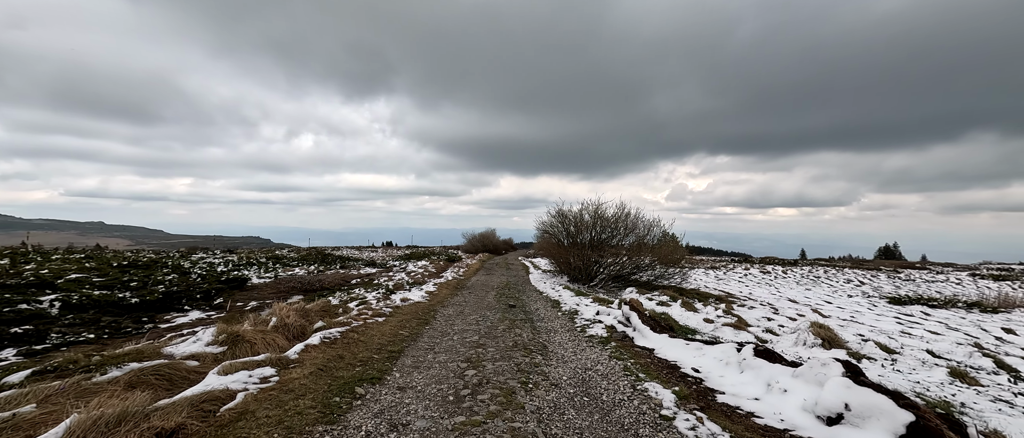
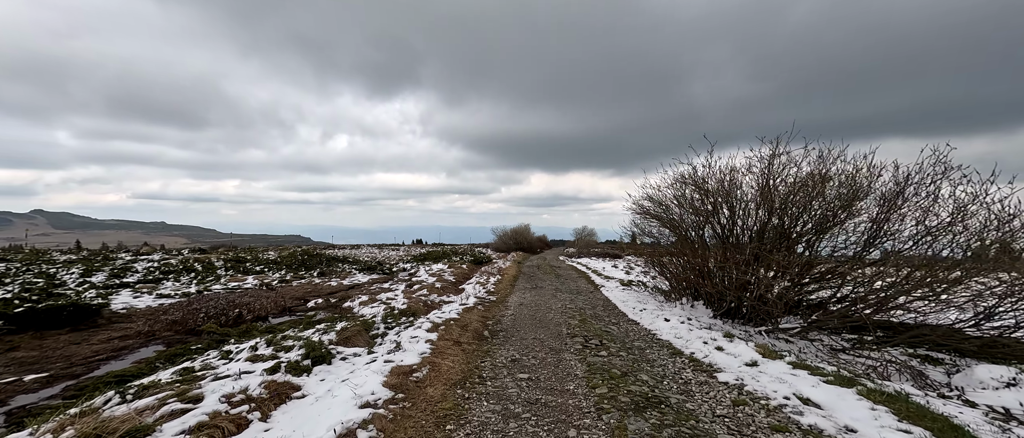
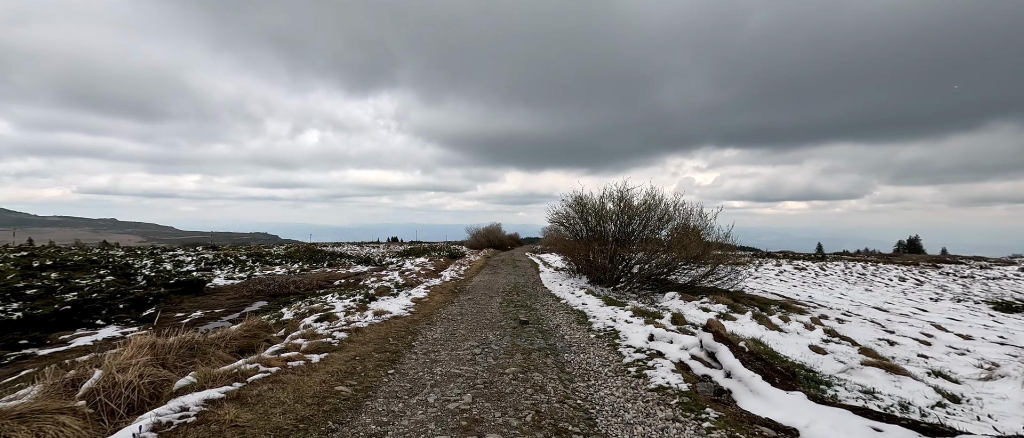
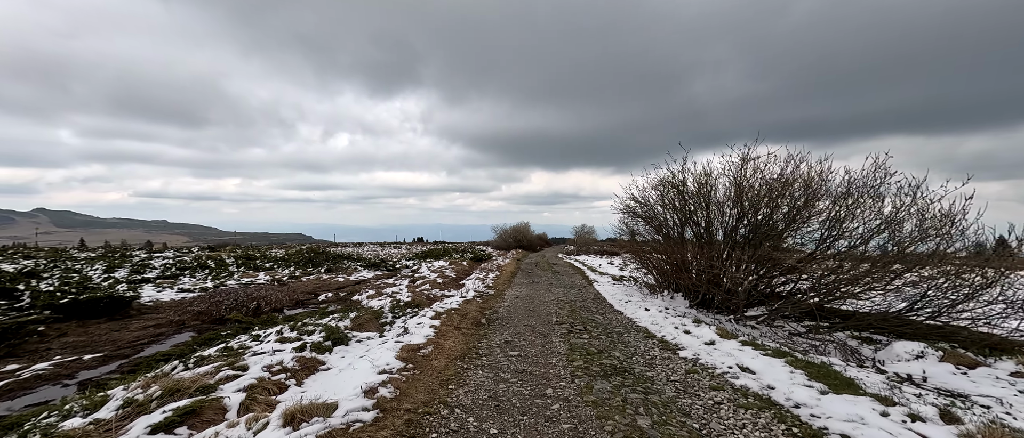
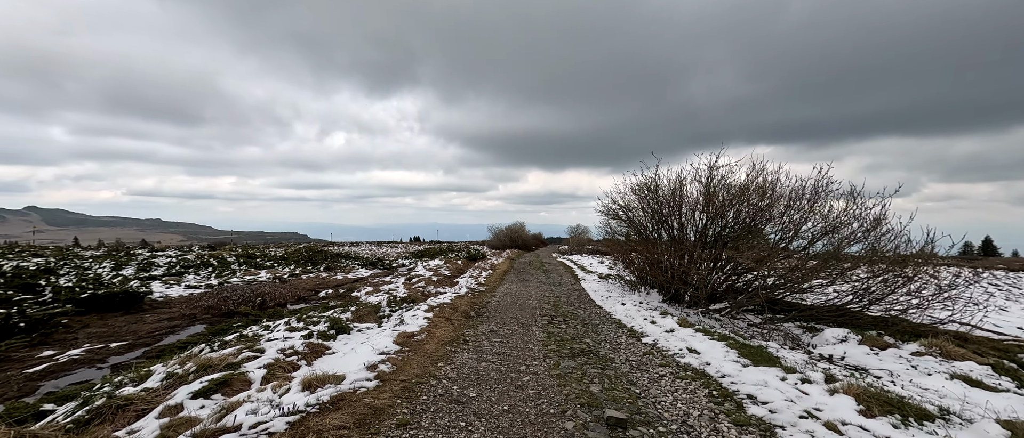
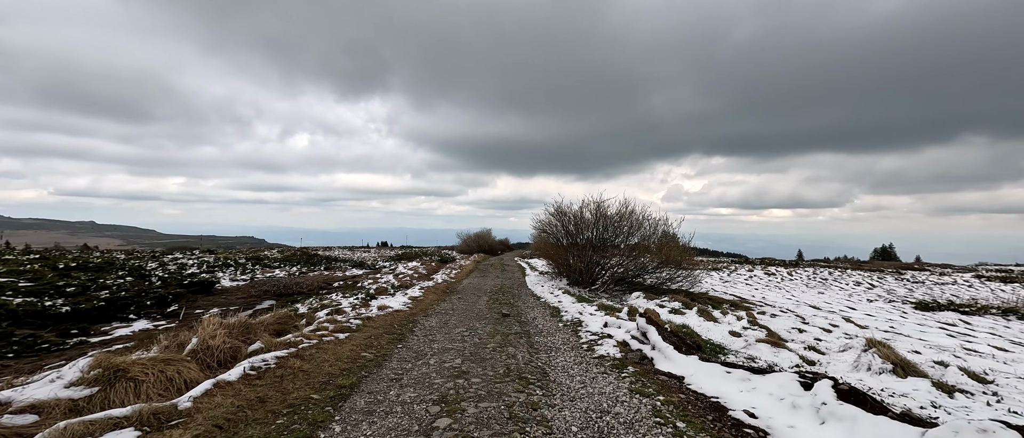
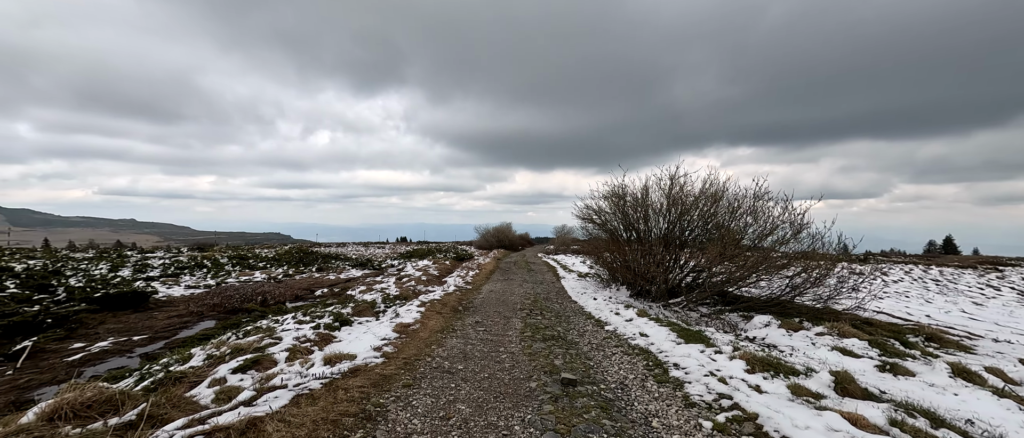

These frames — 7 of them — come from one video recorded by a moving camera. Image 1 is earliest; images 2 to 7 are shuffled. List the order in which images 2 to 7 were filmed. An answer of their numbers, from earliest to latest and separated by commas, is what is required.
6, 3, 7, 5, 4, 2
